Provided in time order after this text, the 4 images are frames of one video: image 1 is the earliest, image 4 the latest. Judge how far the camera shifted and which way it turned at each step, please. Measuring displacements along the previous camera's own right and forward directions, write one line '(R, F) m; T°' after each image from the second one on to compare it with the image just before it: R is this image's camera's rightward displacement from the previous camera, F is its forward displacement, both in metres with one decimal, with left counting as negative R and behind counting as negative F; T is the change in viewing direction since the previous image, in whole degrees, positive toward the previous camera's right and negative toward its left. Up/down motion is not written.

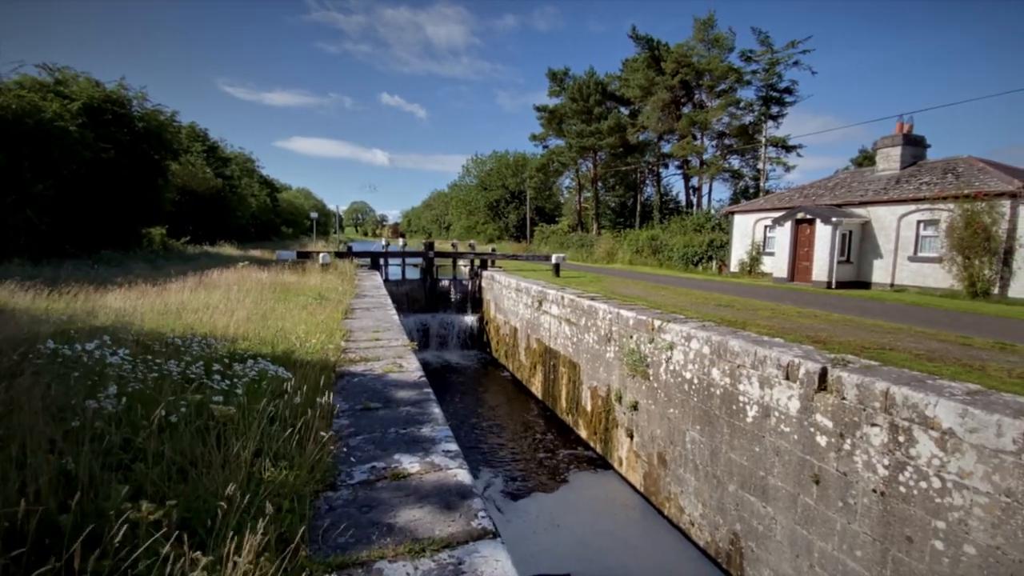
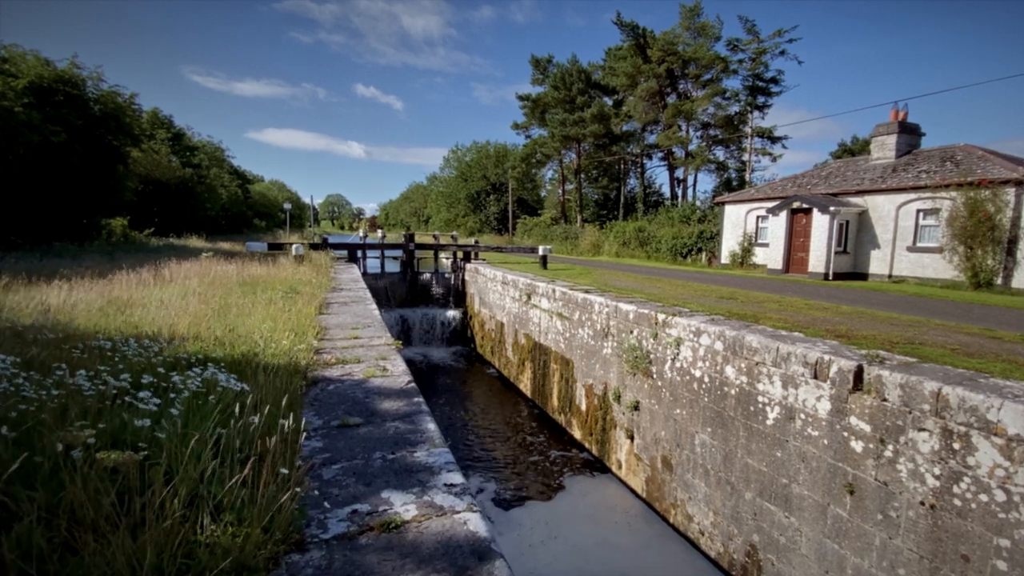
(-0.2, +0.5) m; +3°
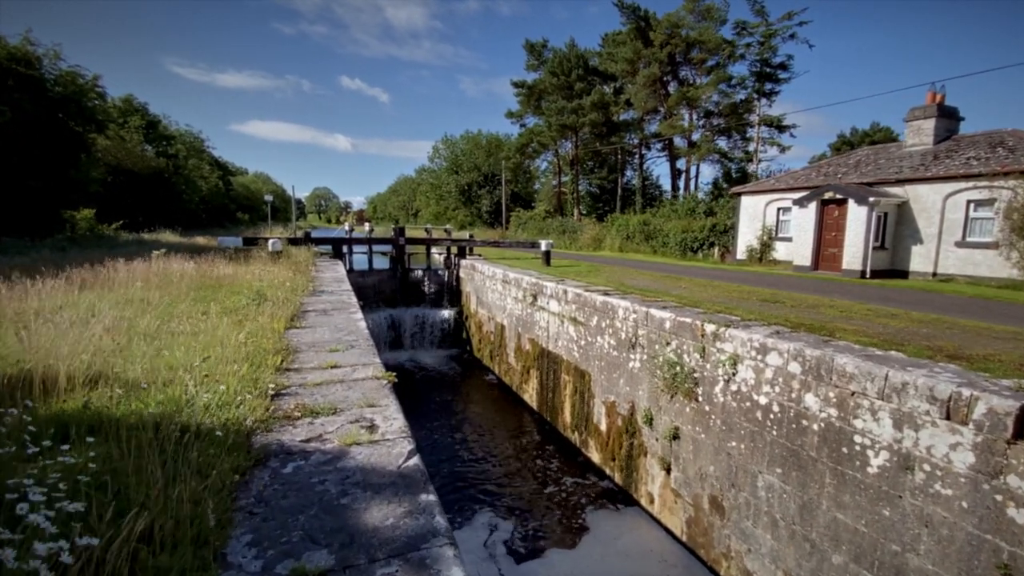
(-0.3, +1.0) m; +1°
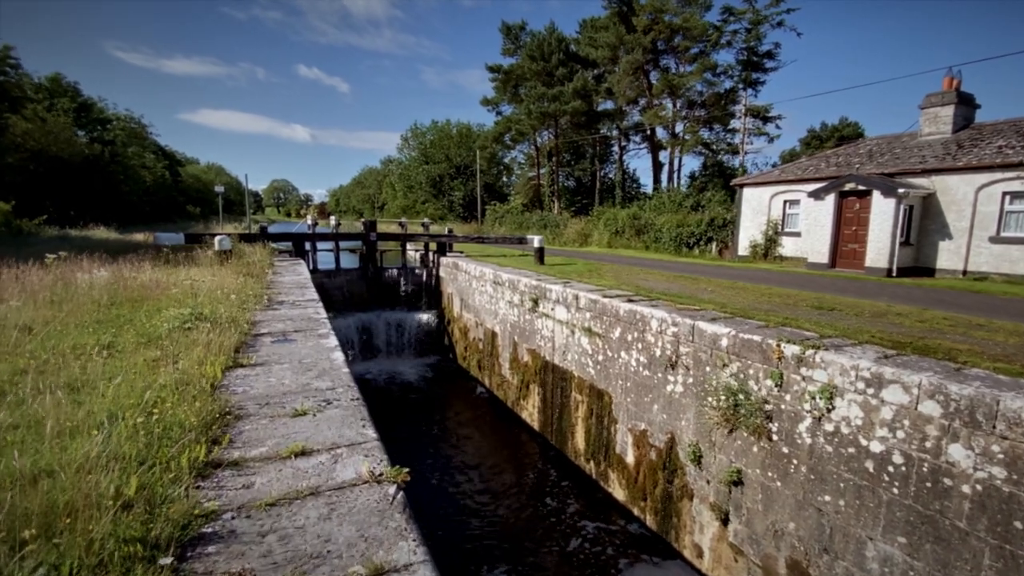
(-0.5, +1.1) m; +4°
